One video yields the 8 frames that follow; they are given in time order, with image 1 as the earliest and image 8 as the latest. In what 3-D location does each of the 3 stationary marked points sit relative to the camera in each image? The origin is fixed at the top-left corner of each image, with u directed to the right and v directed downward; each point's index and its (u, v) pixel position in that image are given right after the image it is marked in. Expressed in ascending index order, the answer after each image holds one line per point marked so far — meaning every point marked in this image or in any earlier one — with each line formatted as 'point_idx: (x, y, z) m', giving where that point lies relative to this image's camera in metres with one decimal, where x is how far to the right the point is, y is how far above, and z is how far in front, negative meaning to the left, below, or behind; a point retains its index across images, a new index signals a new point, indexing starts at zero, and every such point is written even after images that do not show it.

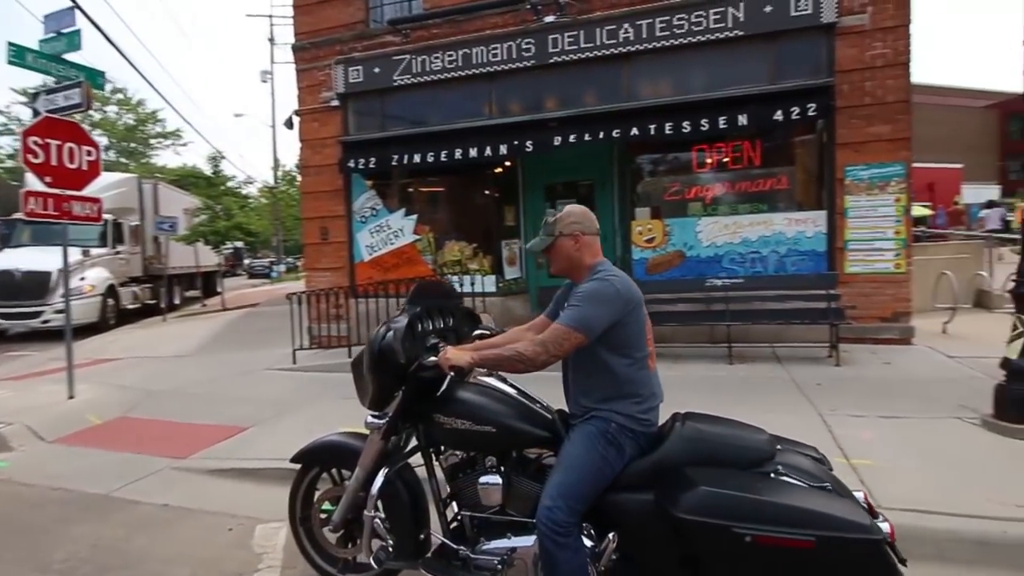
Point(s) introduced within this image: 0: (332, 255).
0: (-2.4, +0.4, +9.7) m
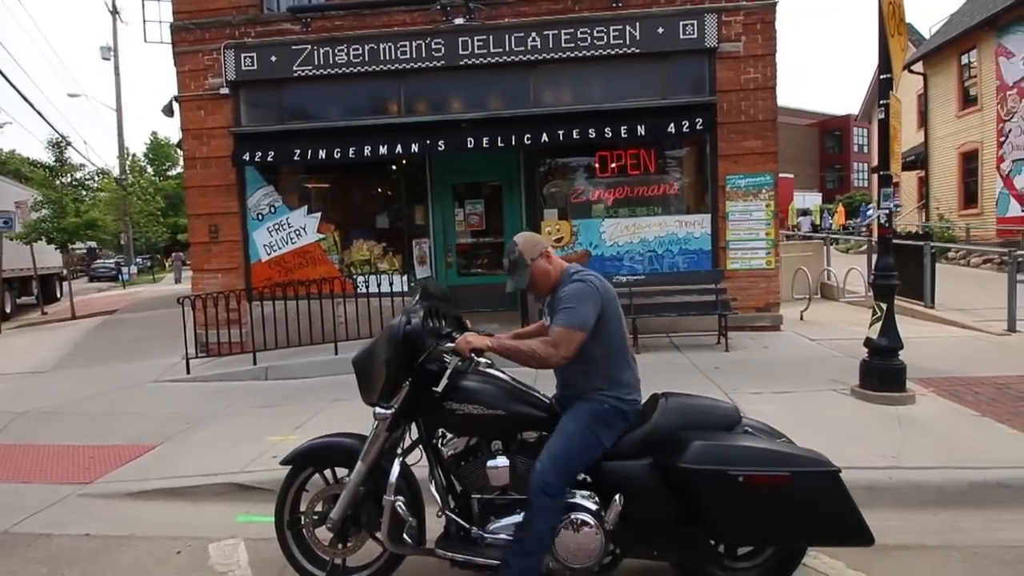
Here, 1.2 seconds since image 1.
0: (-3.6, +0.4, +9.2) m
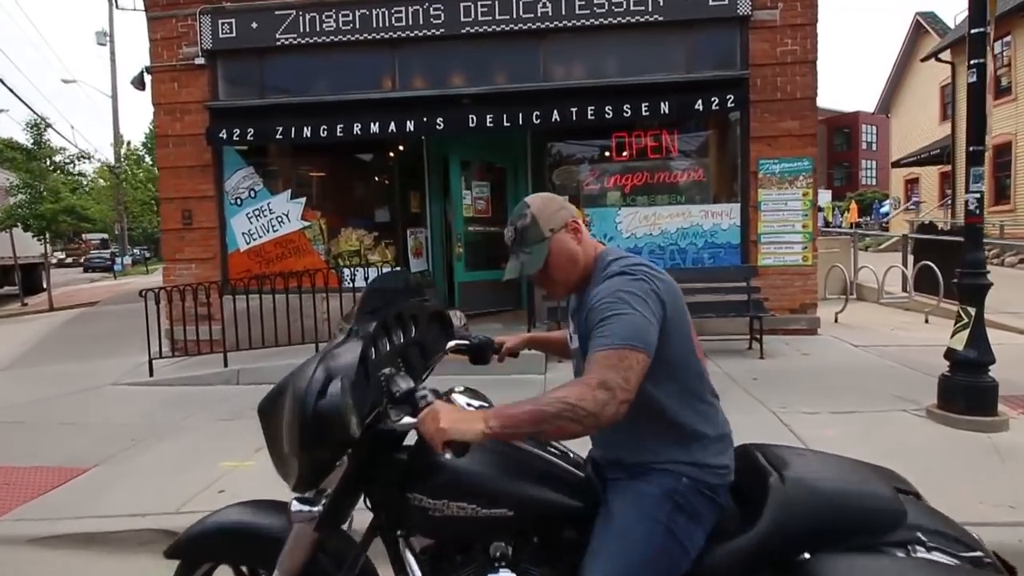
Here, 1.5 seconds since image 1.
0: (-3.6, +0.5, +8.4) m
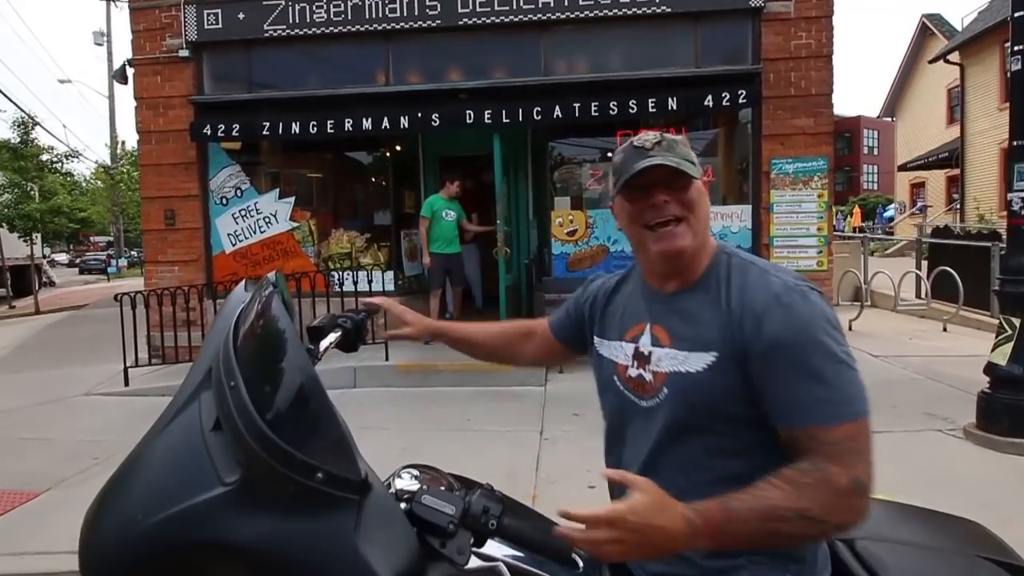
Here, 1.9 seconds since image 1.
0: (-3.6, +0.4, +8.0) m
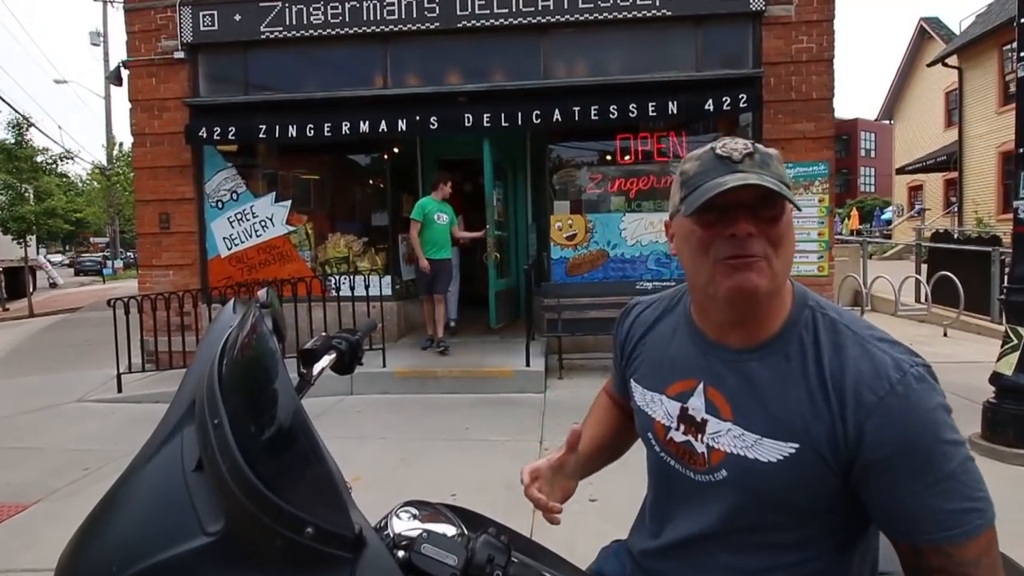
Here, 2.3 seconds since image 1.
0: (-3.6, +0.4, +7.9) m
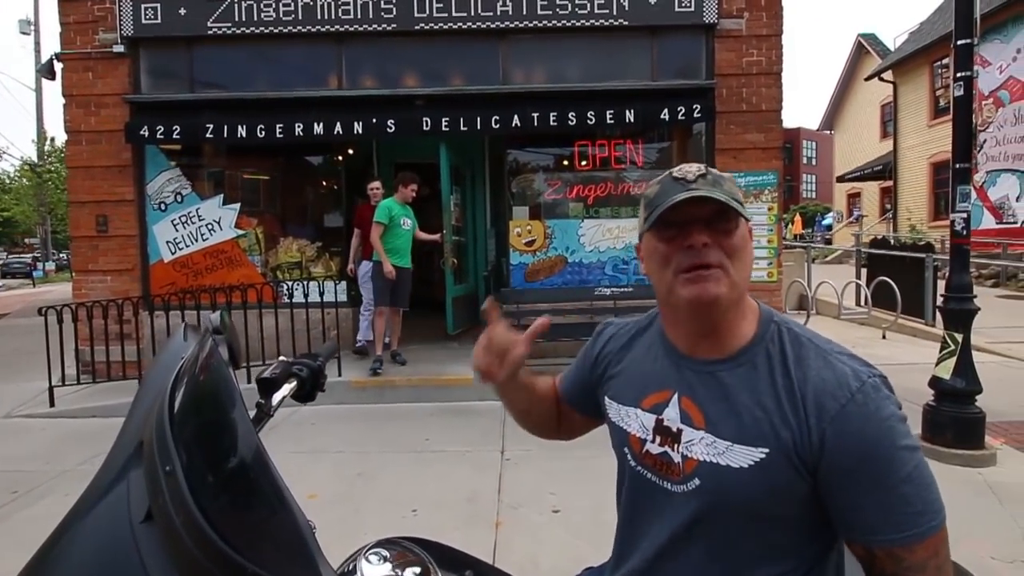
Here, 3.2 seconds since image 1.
0: (-4.0, +0.3, +7.5) m
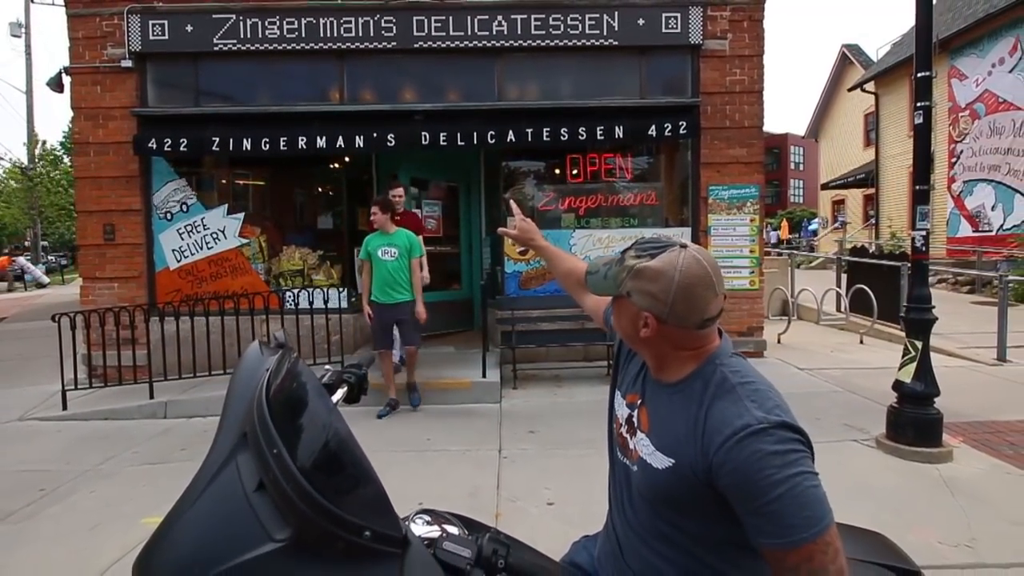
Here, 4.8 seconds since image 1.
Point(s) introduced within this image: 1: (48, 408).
0: (-4.1, +0.3, +7.8) m
1: (-4.3, -1.0, +6.9) m
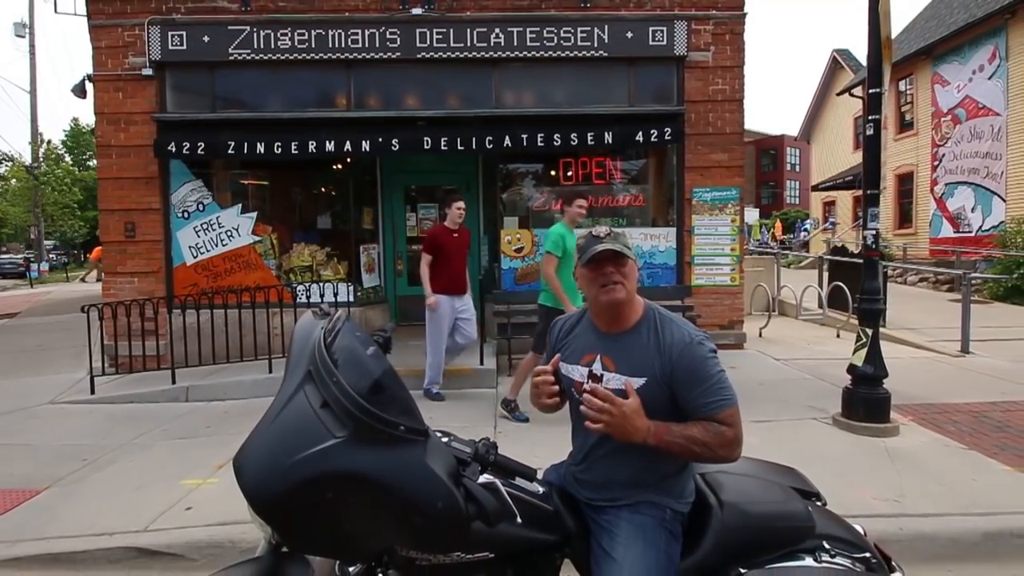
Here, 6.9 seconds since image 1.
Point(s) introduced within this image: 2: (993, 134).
0: (-4.1, +0.3, +8.4) m
1: (-4.3, -1.0, +7.5) m
2: (+10.2, +3.3, +15.8) m
